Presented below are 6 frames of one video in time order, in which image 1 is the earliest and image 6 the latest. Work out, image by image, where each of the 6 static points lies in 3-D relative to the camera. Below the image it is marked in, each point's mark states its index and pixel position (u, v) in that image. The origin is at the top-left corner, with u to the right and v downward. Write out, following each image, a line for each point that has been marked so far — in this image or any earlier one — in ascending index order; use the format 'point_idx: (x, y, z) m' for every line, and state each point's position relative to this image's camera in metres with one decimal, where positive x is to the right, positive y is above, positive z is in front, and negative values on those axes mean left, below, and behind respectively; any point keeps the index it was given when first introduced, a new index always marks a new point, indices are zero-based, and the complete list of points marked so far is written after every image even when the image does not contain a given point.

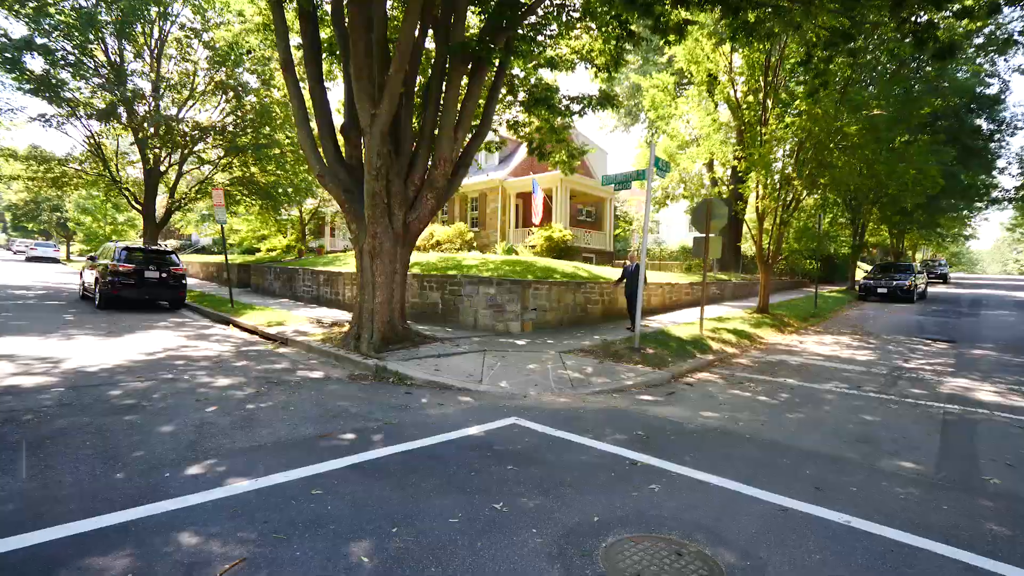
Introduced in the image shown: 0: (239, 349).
0: (-5.0, -1.1, +9.0) m
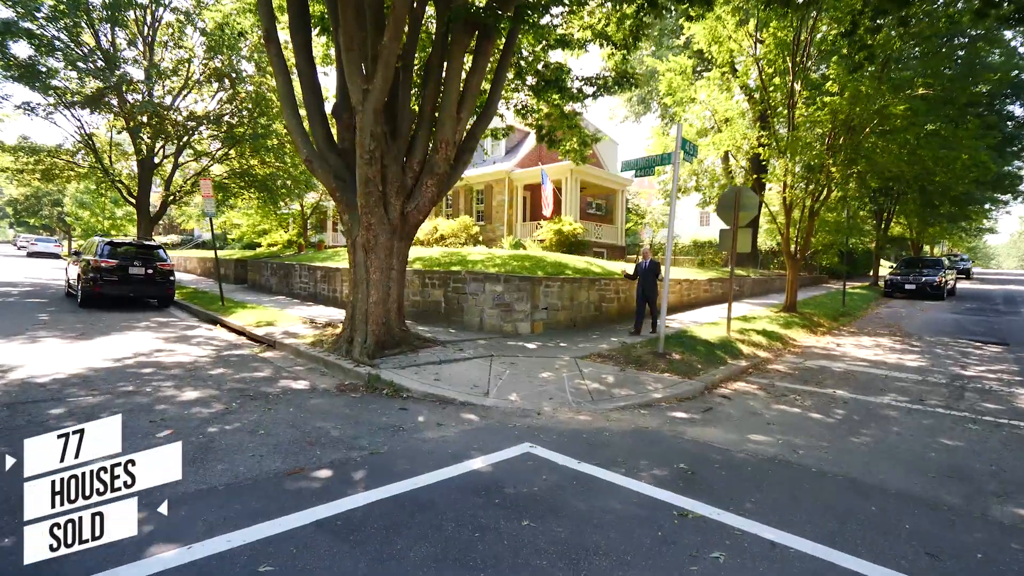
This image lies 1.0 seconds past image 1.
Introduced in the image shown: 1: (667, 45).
0: (-4.8, -1.1, +8.1) m
1: (+5.6, +8.9, +18.1) m
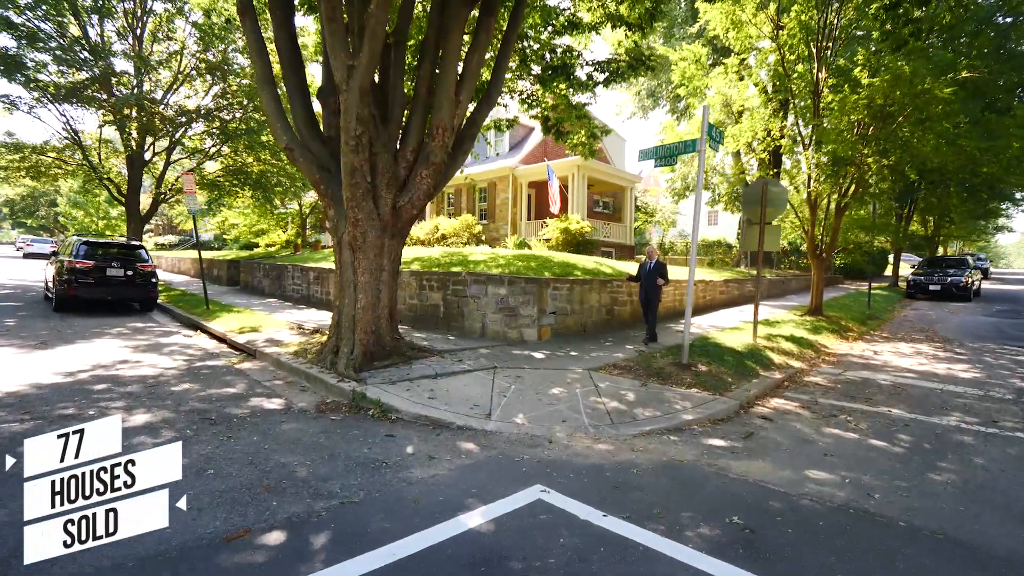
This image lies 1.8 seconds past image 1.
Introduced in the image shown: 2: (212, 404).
0: (-4.7, -1.1, +7.3) m
1: (+5.8, +8.8, +17.2) m
2: (-3.3, -1.3, +5.5) m
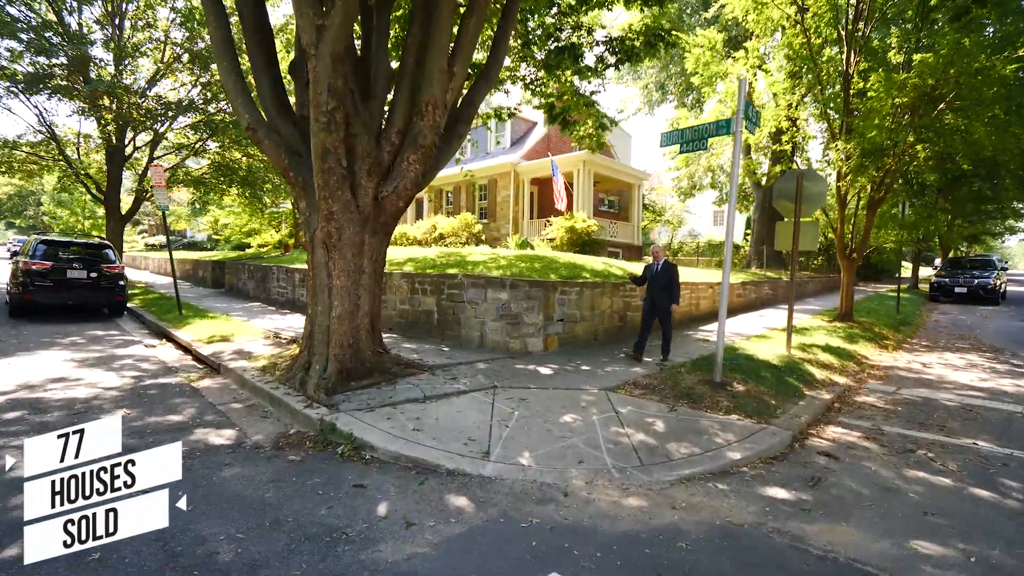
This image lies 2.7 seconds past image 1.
0: (-4.7, -1.2, +6.3) m
1: (+5.8, +8.7, +16.2) m
2: (-3.3, -1.4, +4.4) m
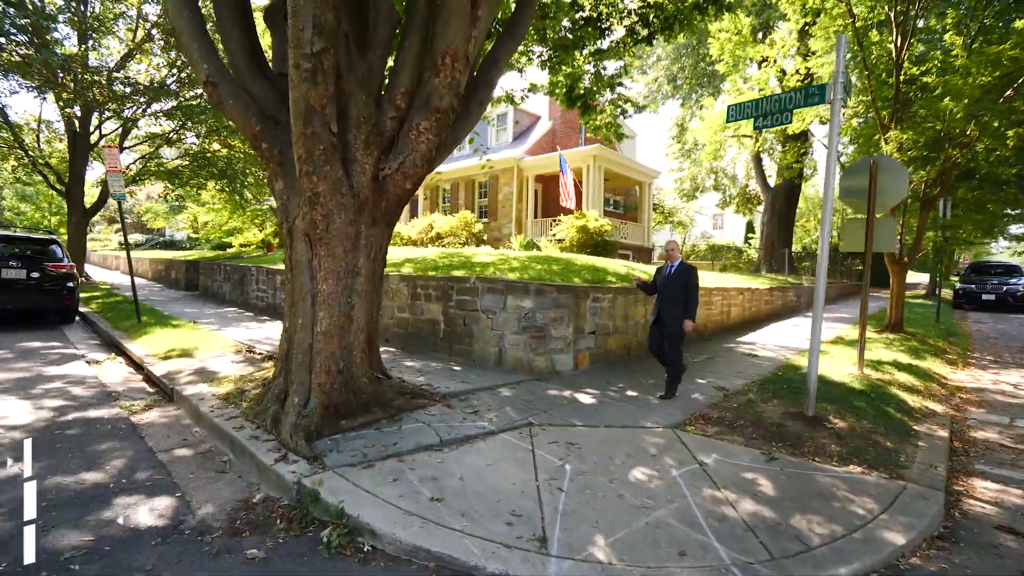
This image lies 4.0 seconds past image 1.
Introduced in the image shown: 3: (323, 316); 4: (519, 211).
0: (-4.3, -1.2, +4.8) m
1: (+6.0, +8.6, +15.0) m
2: (-2.9, -1.4, +3.0) m
3: (-1.7, -0.2, +4.4) m
4: (+0.2, +2.8, +18.3) m
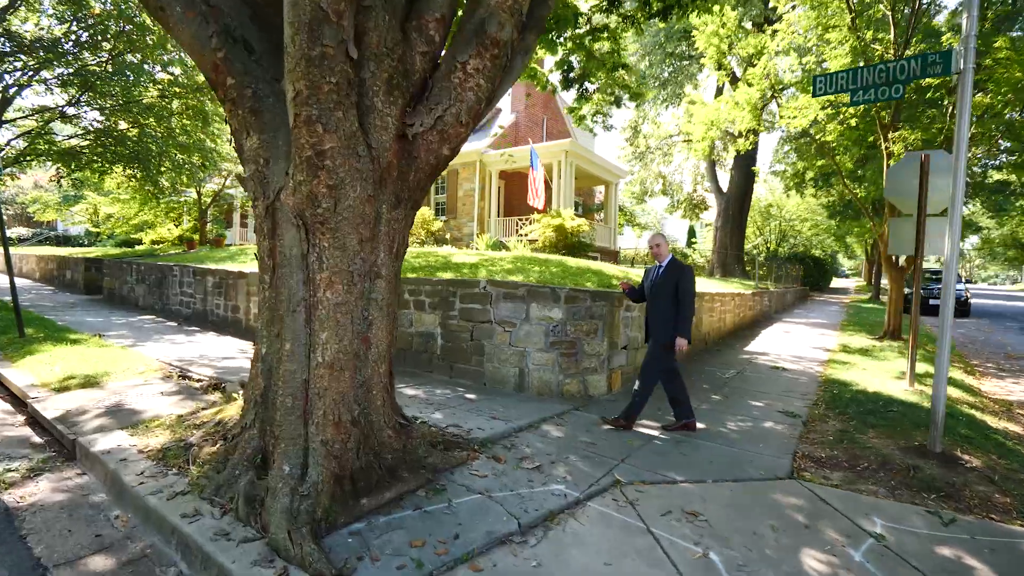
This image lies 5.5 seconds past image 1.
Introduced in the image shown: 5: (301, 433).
0: (-3.8, -1.3, +2.9) m
1: (+5.1, +8.4, +14.5) m
2: (-2.1, -1.4, +1.4) m
3: (-1.1, -0.3, +2.9) m
4: (-1.1, +2.7, +17.0) m
5: (-1.2, -0.8, +2.8) m
